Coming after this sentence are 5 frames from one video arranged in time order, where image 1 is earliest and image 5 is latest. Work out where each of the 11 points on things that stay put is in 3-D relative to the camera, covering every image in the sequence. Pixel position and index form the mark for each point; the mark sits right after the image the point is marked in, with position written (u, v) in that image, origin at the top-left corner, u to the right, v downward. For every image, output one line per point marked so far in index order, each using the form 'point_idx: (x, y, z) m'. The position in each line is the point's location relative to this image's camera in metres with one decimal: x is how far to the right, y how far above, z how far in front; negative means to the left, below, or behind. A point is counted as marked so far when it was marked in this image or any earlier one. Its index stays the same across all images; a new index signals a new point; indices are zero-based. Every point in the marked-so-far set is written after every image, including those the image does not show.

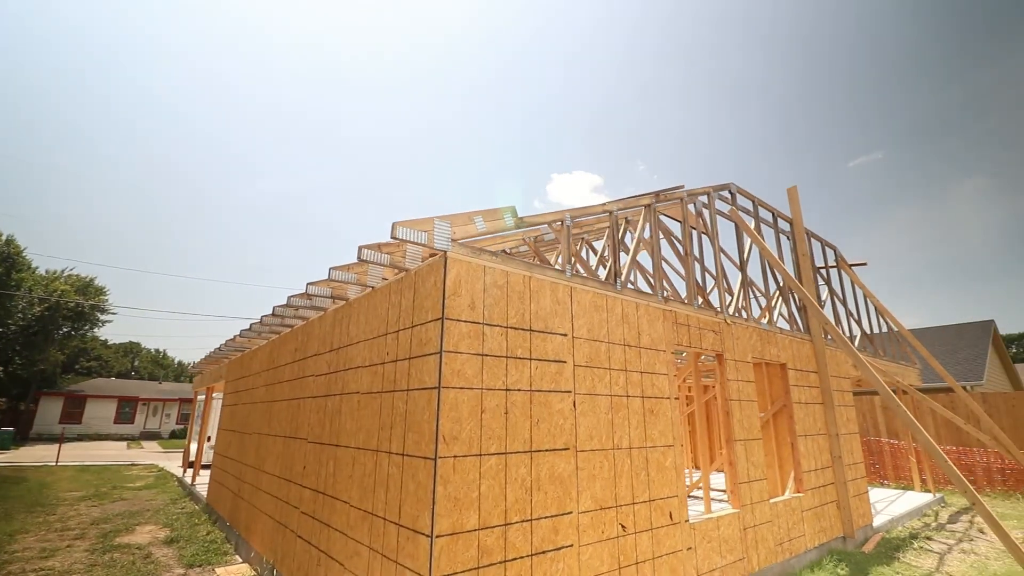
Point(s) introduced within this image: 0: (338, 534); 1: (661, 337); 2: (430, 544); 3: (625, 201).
0: (-1.3, -1.9, +3.3) m
1: (+1.5, -0.5, +4.2) m
2: (-0.4, -1.4, +2.3) m
3: (+1.3, +0.9, +4.8) m
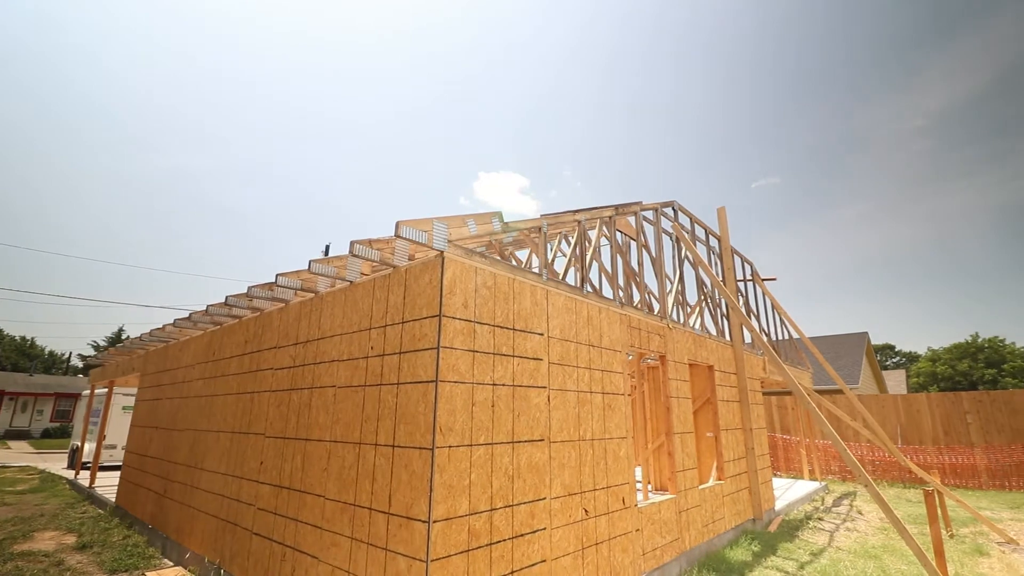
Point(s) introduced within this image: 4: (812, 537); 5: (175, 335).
0: (-1.5, -1.8, +3.3) m
1: (+1.1, -0.5, +4.6) m
2: (-0.5, -1.4, +2.4) m
3: (+1.0, +0.9, +5.2) m
4: (+4.6, -3.9, +6.7) m
5: (-5.0, -0.7, +6.4) m
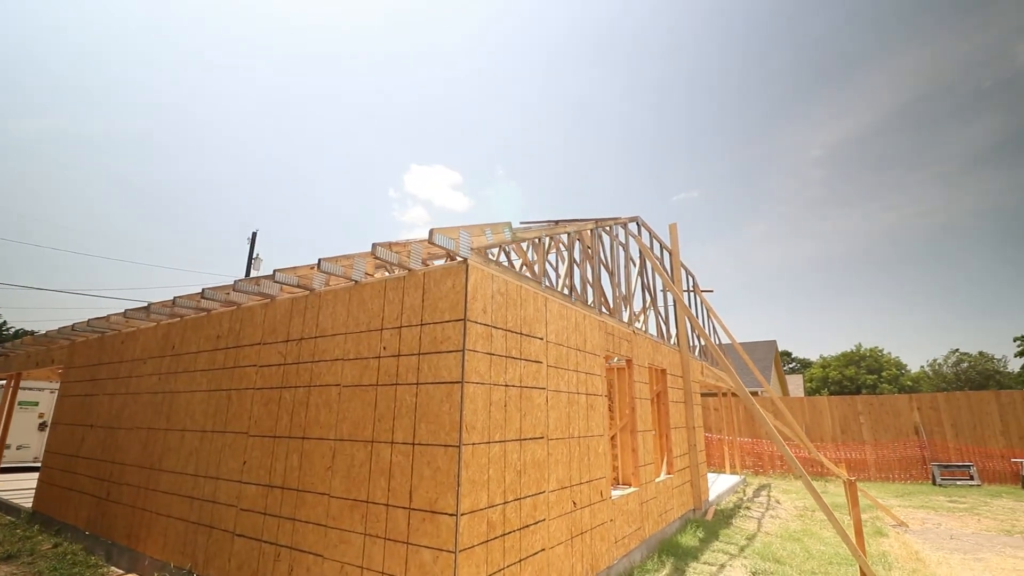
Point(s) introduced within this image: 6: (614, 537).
0: (-1.5, -1.8, +3.2) m
1: (+1.0, -0.6, +5.0) m
2: (-0.3, -1.4, +2.6) m
3: (+0.8, +0.8, +5.5) m
4: (+4.0, -4.1, +7.5) m
5: (-5.4, -0.5, +5.9) m
6: (+1.1, -2.6, +4.5) m
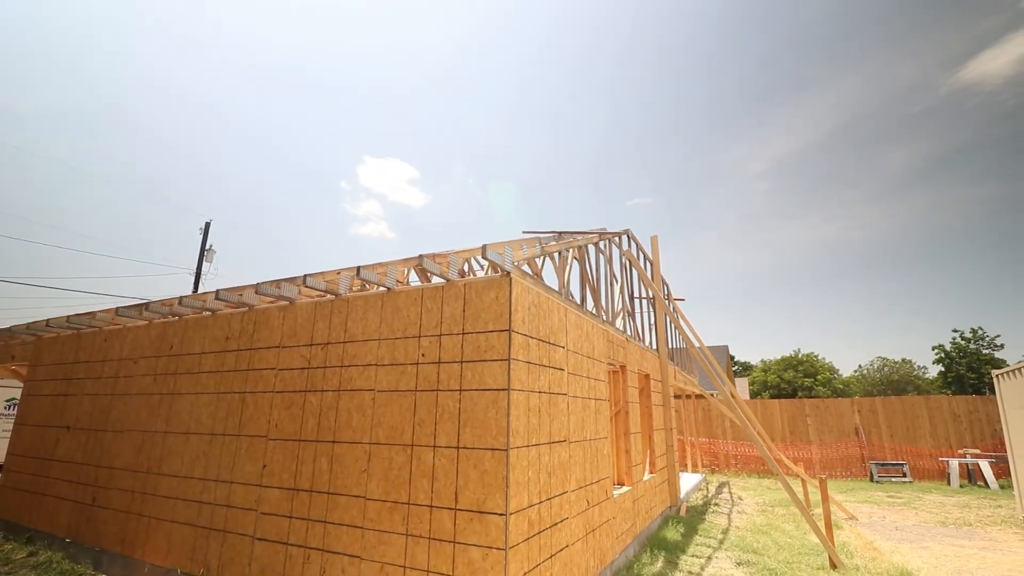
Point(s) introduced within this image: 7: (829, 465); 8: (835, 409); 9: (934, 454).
0: (-1.3, -1.9, +3.3) m
1: (+1.1, -0.8, +5.2) m
2: (0.0, -1.5, +2.7) m
3: (+0.9, +0.7, +5.8) m
4: (+3.8, -4.3, +8.0) m
5: (-5.3, -0.5, +5.6) m
6: (+1.1, -2.7, +4.8) m
7: (+9.7, -5.4, +13.2) m
8: (+10.1, -3.8, +13.5) m
9: (+12.2, -4.8, +12.5) m
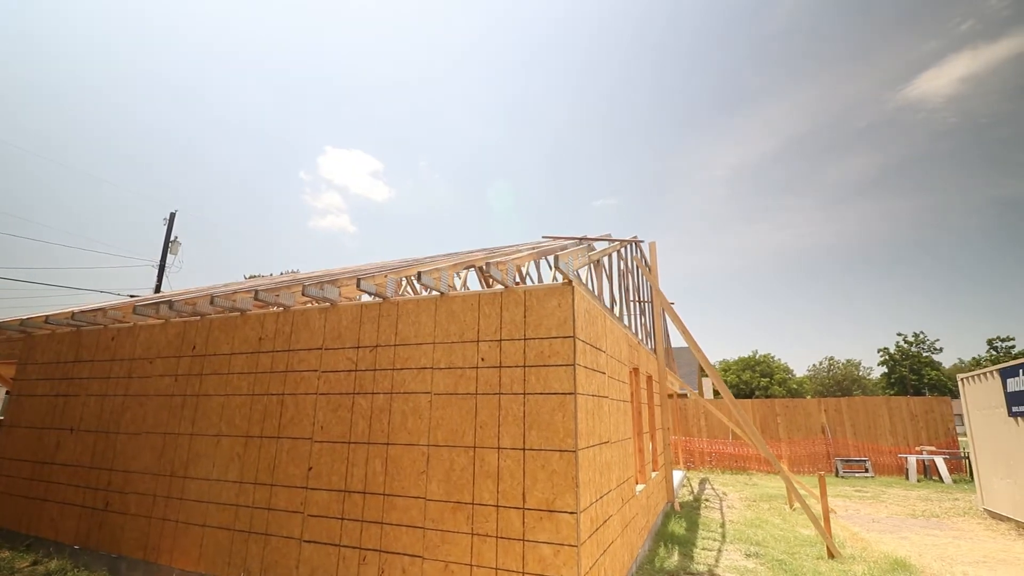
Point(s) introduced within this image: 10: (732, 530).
0: (-0.9, -1.9, +3.4) m
1: (+1.4, -0.8, +5.5) m
2: (+0.4, -1.5, +2.9) m
3: (+1.2, +0.6, +6.0) m
4: (+3.9, -4.4, +8.4) m
5: (-5.0, -0.4, +5.4) m
6: (+1.5, -2.8, +5.0) m
7: (+9.4, -5.6, +14.0) m
8: (+9.8, -4.0, +14.3) m
9: (+11.9, -5.0, +13.4) m
10: (+3.6, -4.0, +7.1) m
